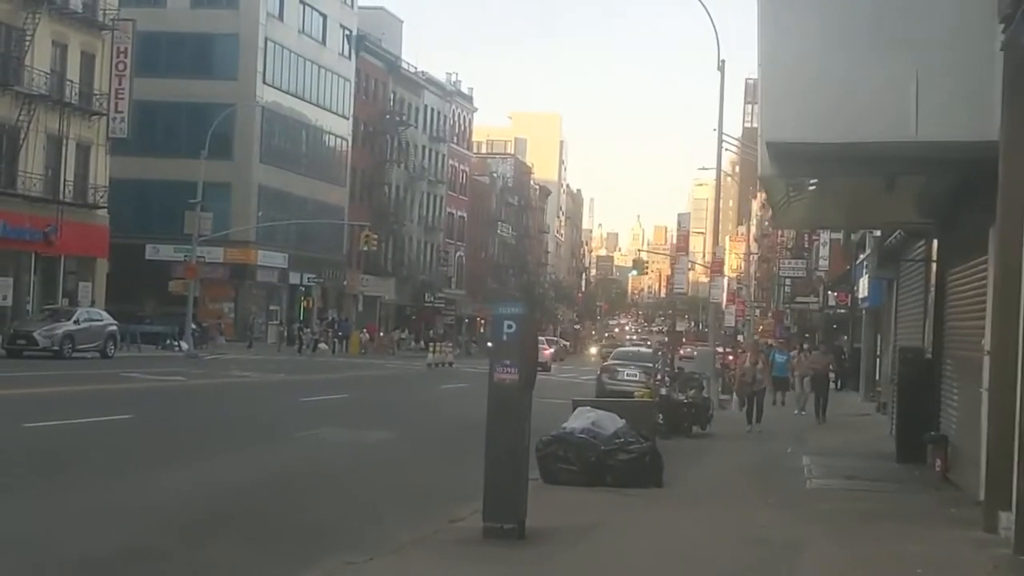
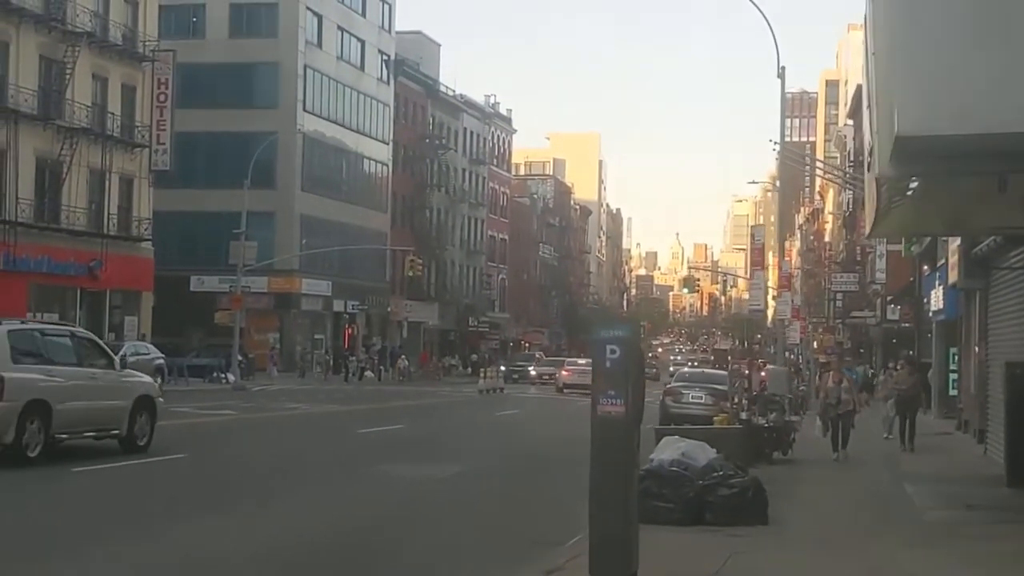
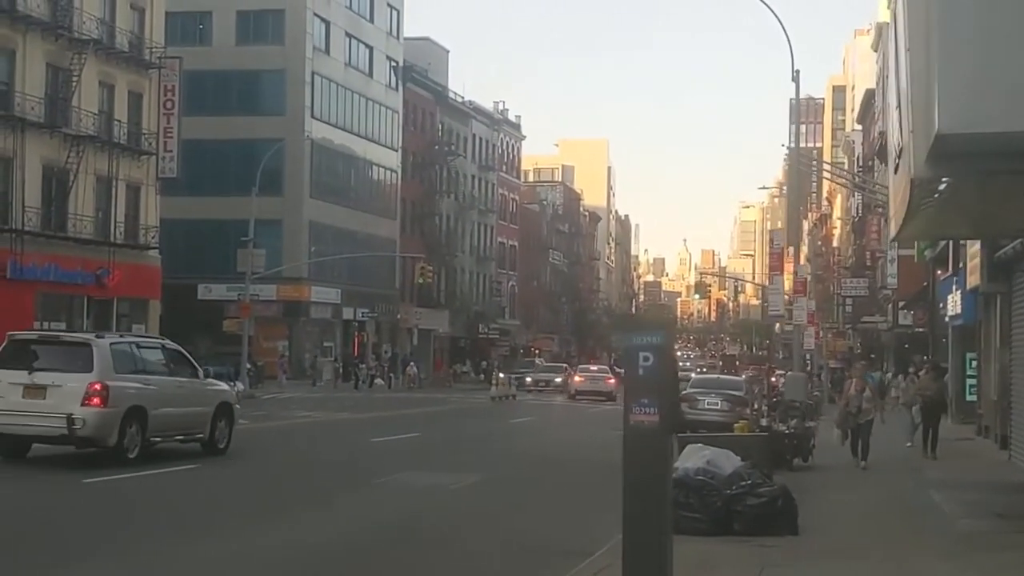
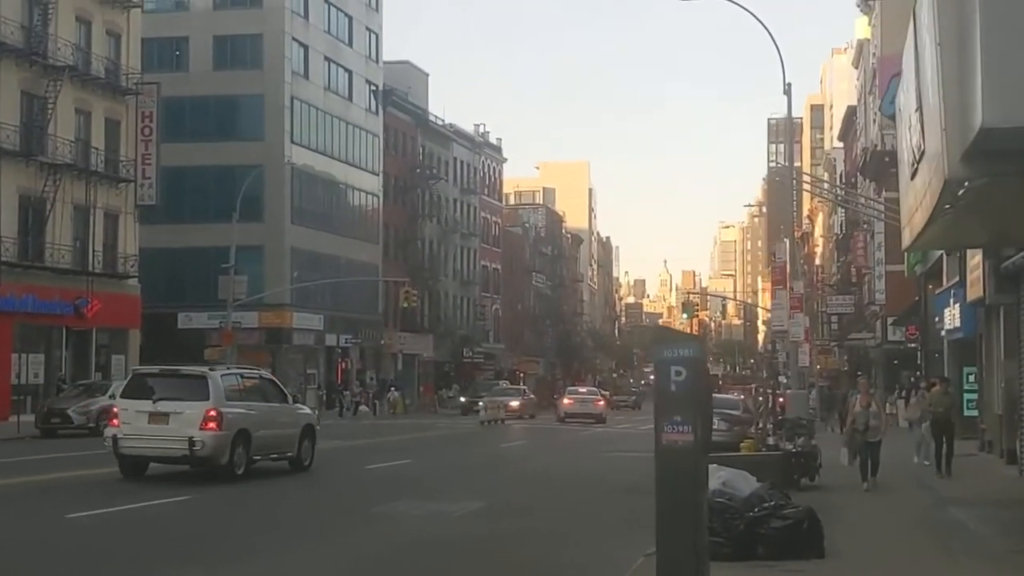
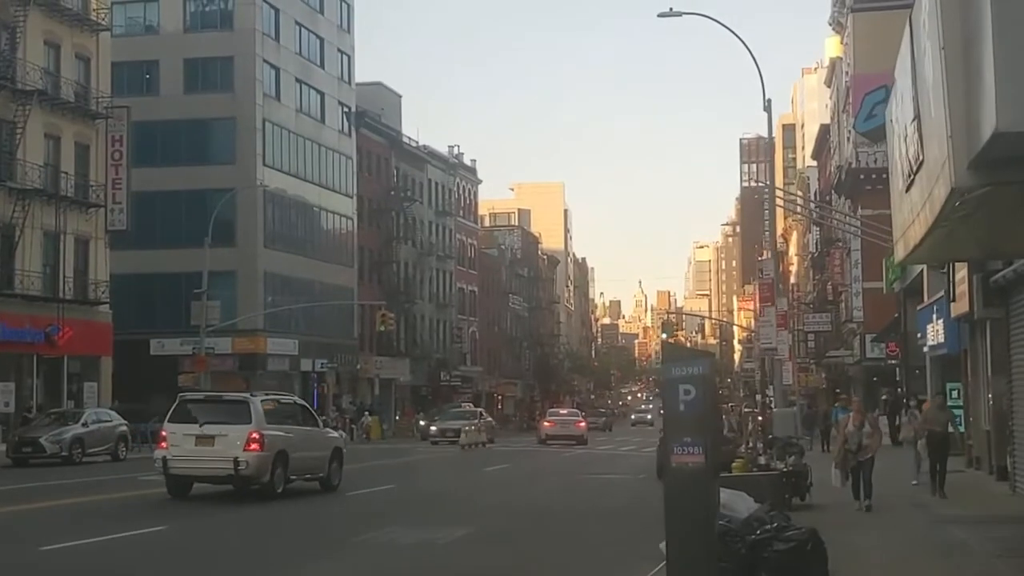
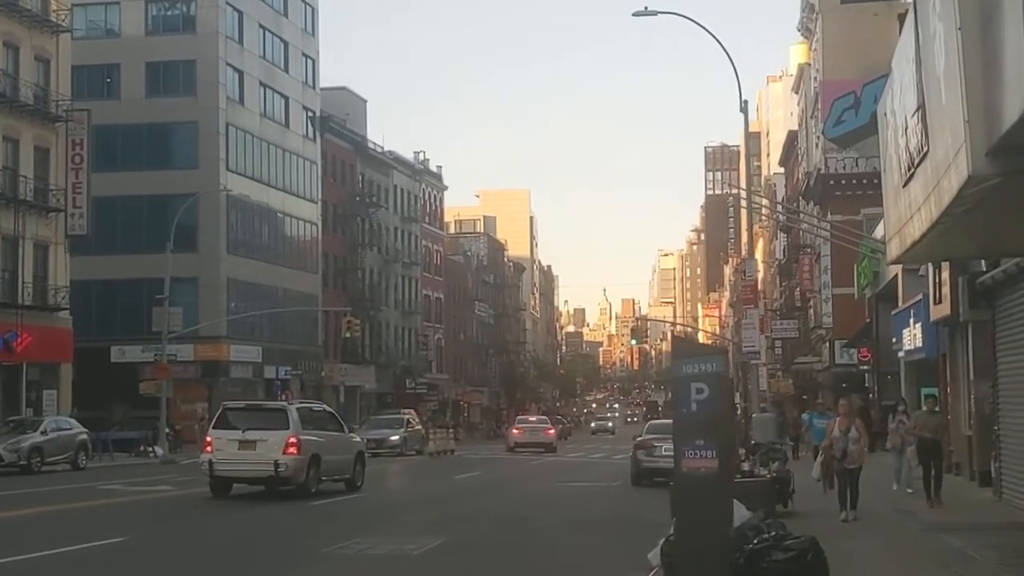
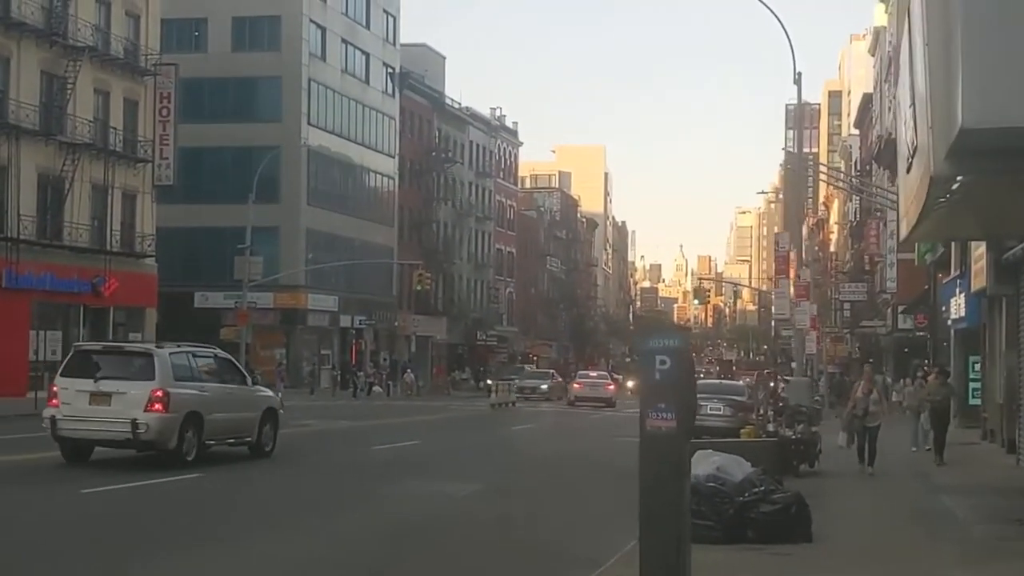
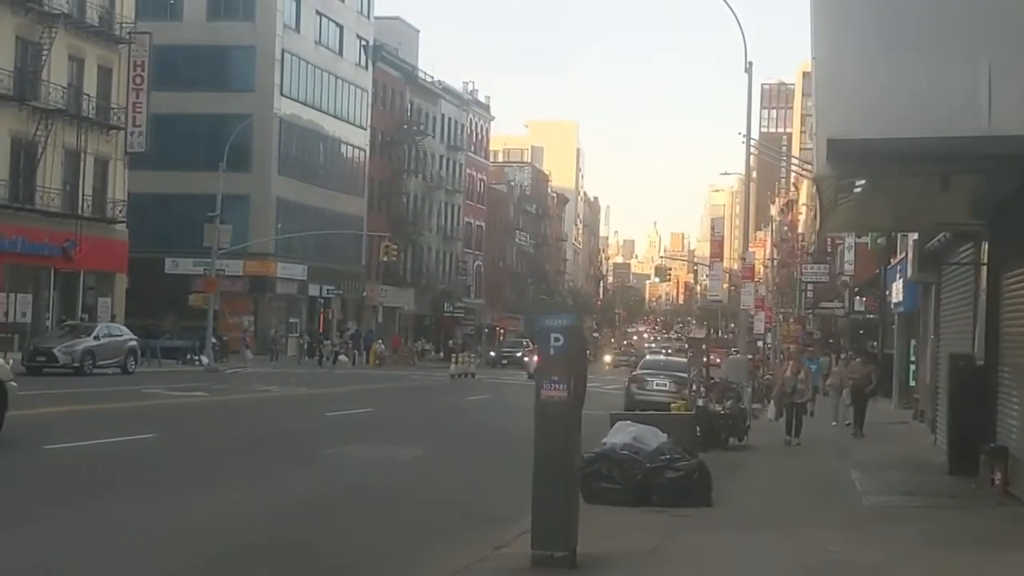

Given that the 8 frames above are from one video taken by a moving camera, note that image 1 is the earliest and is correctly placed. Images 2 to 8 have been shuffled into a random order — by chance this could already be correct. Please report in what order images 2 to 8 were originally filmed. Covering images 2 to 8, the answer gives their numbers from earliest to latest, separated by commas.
8, 2, 3, 7, 4, 5, 6
